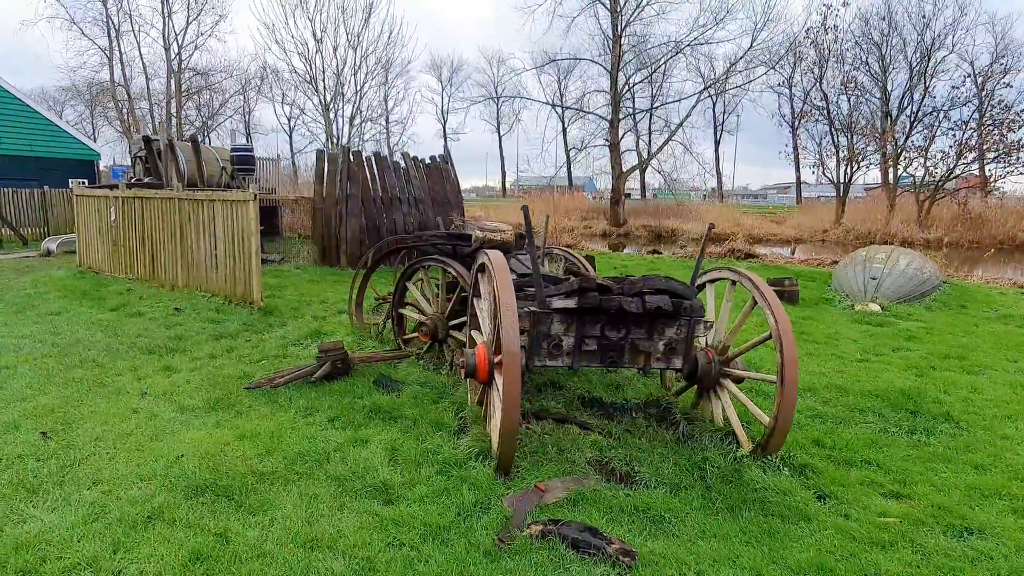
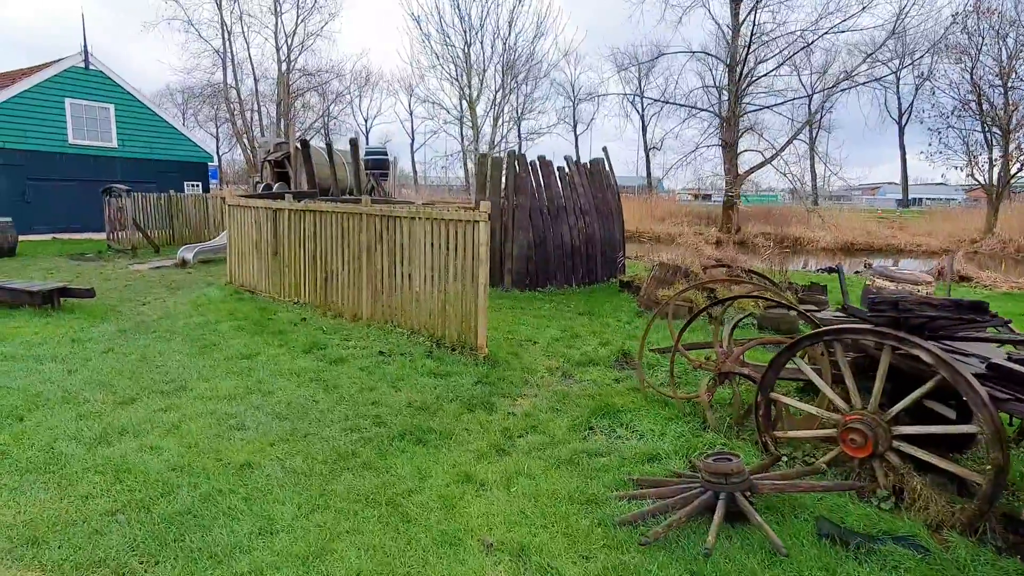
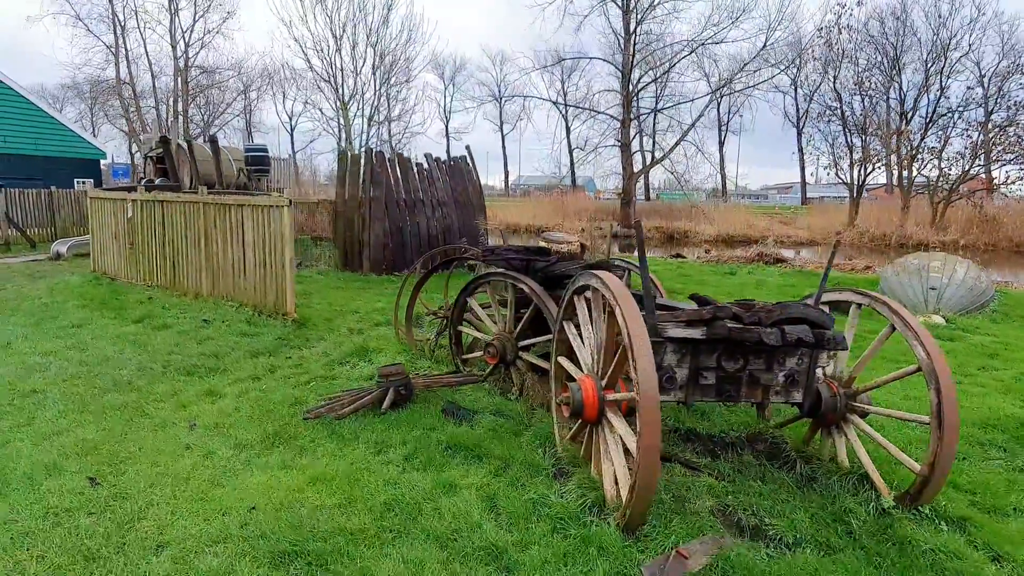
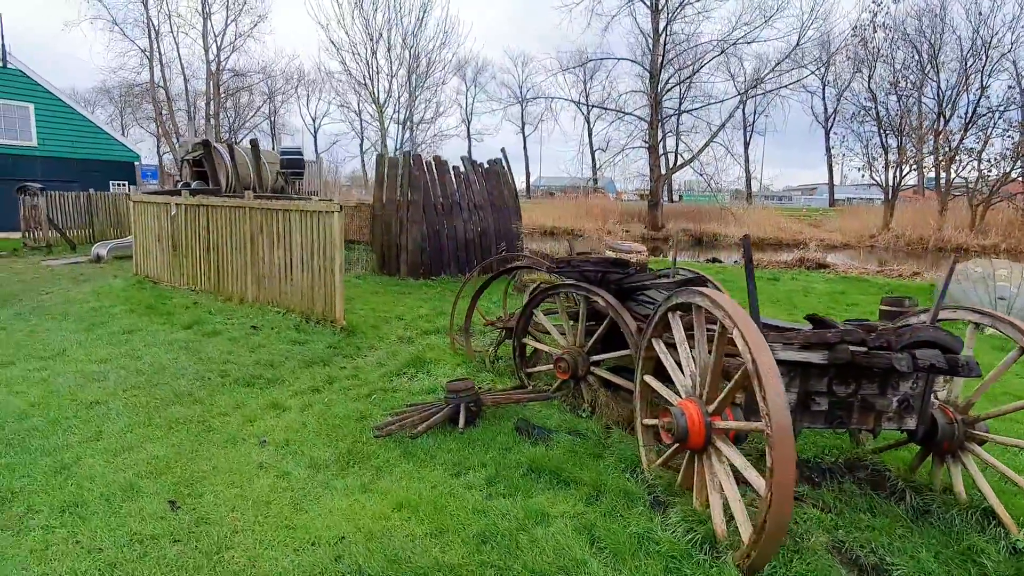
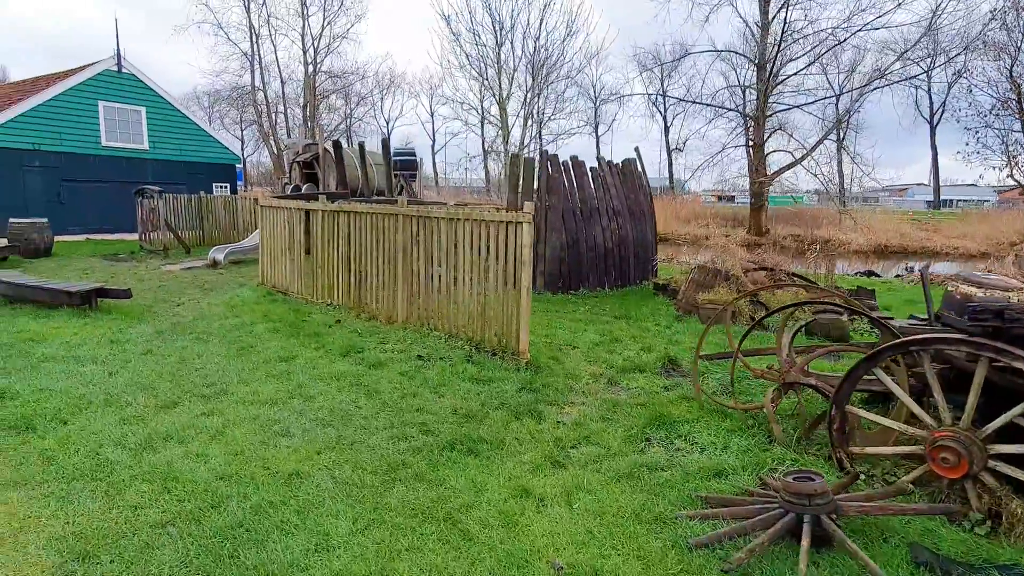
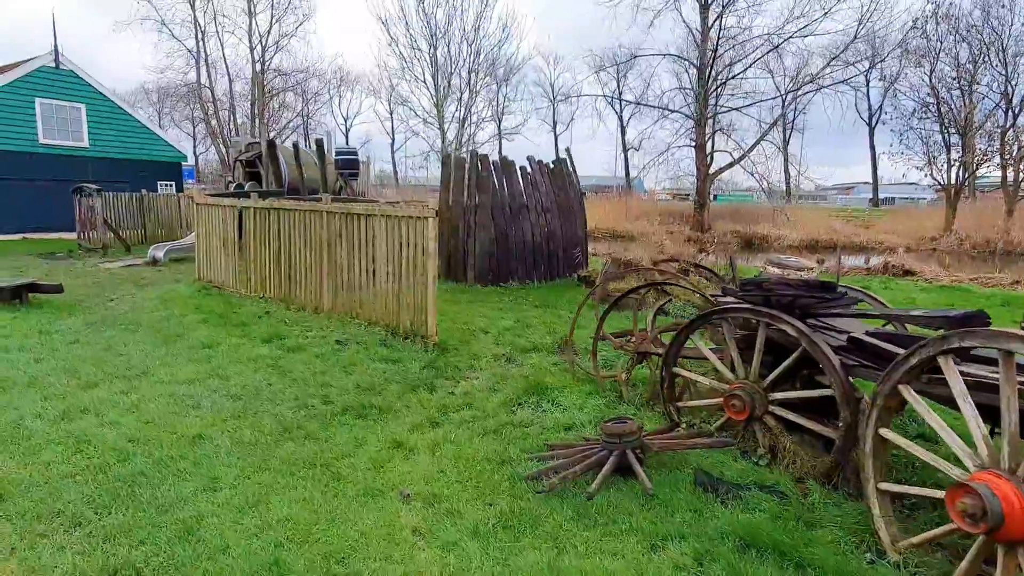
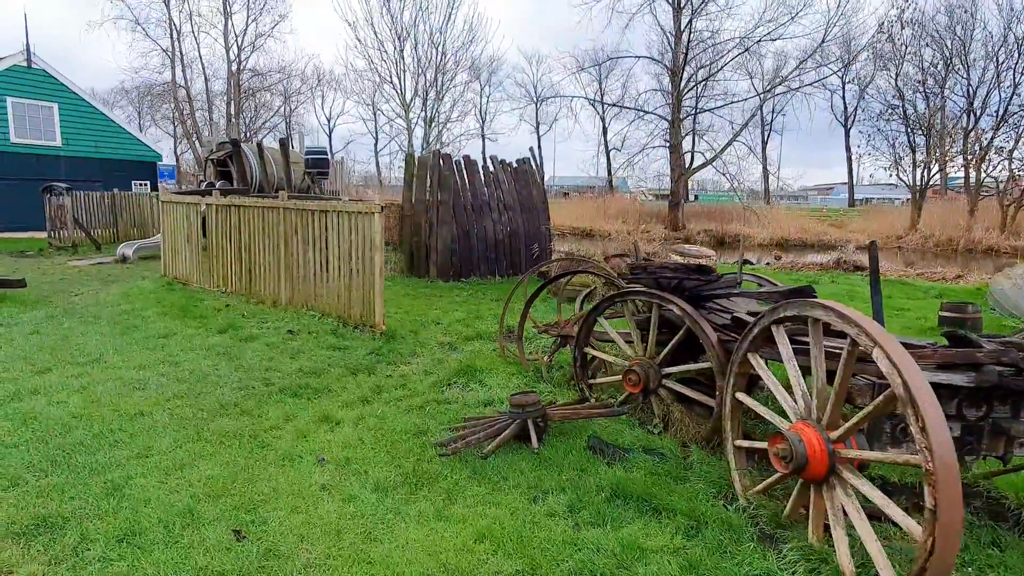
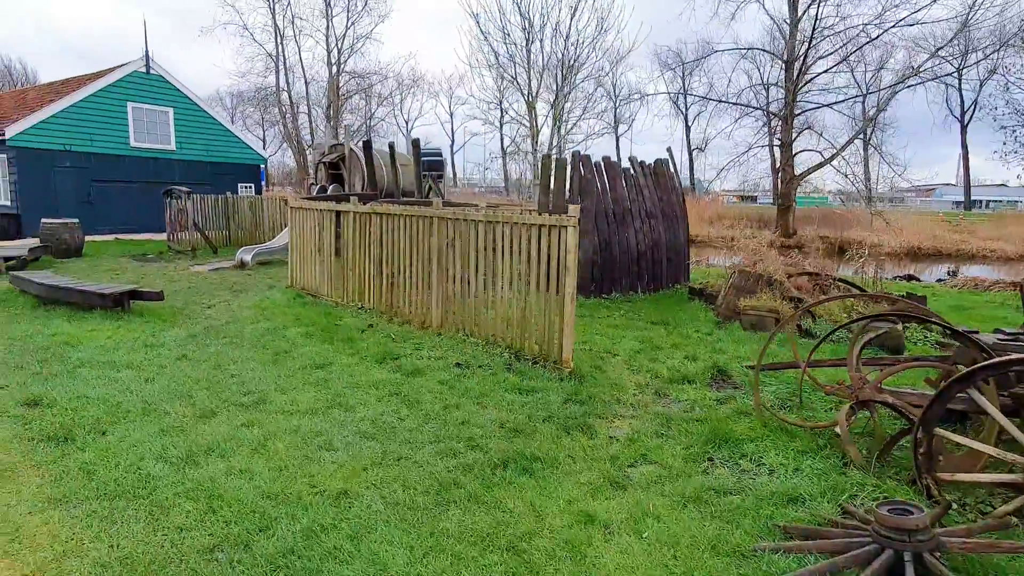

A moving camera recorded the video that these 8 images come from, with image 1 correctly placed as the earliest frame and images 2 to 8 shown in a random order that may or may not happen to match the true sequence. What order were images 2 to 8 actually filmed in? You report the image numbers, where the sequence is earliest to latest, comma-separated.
3, 4, 7, 6, 2, 5, 8
